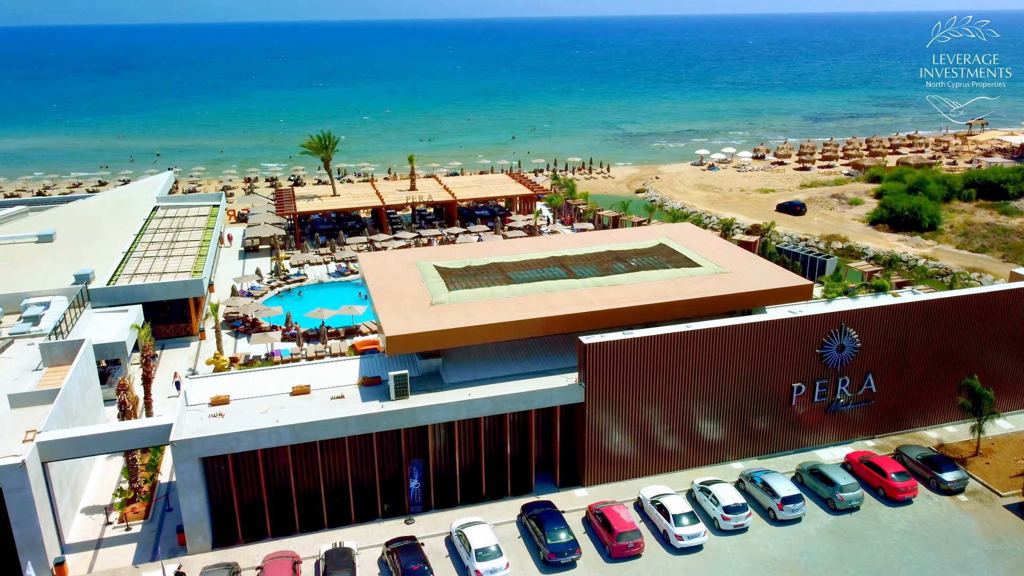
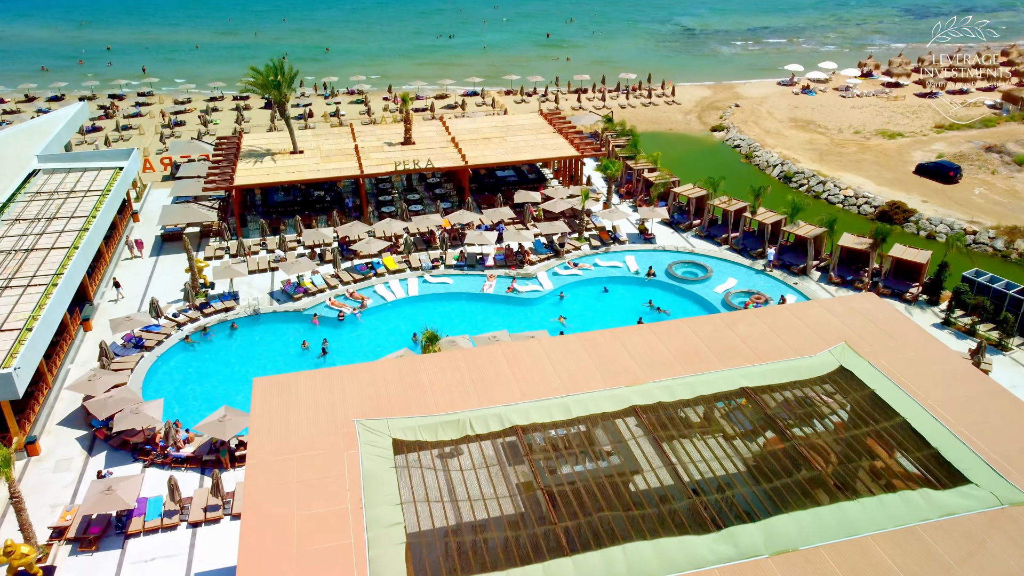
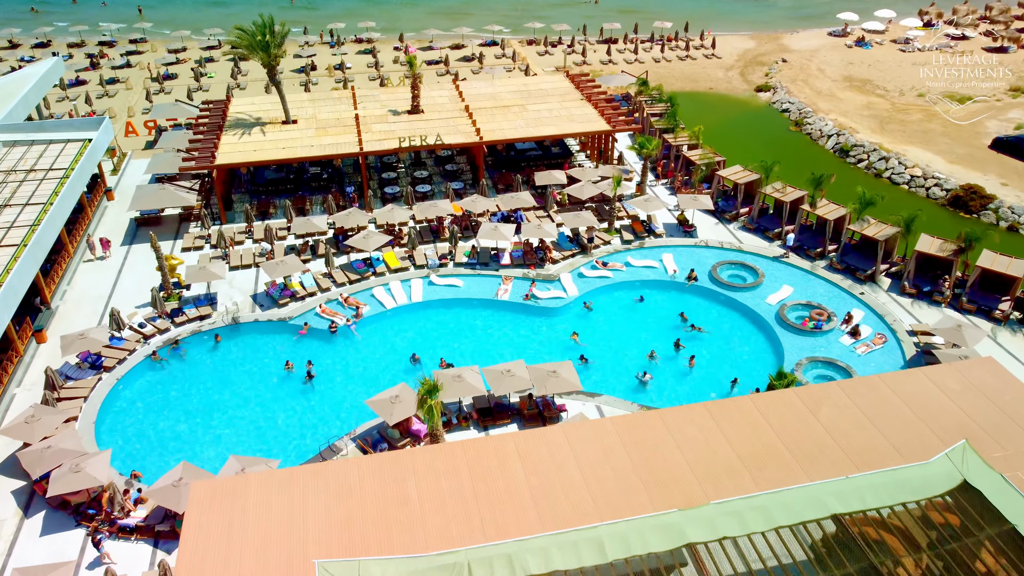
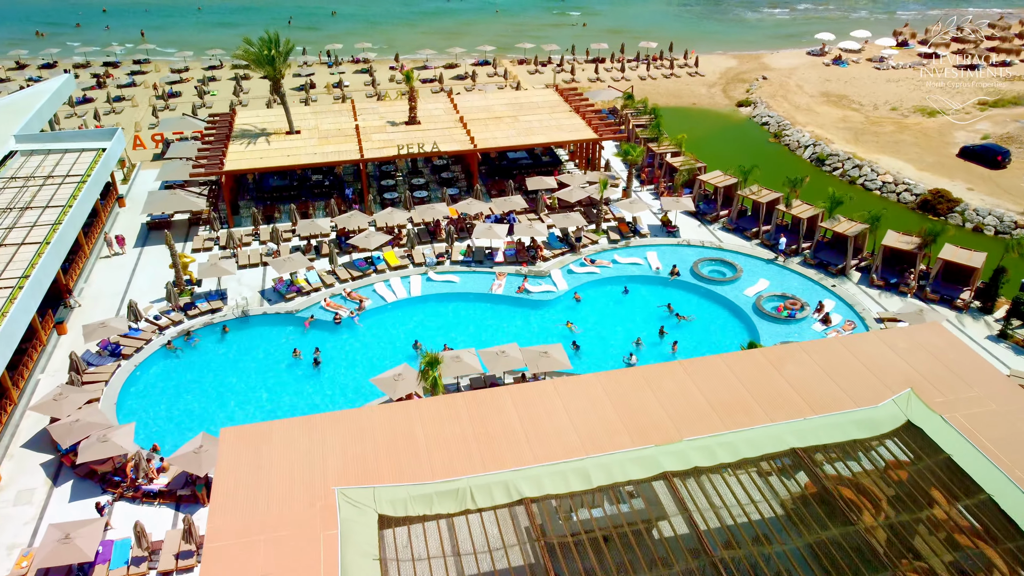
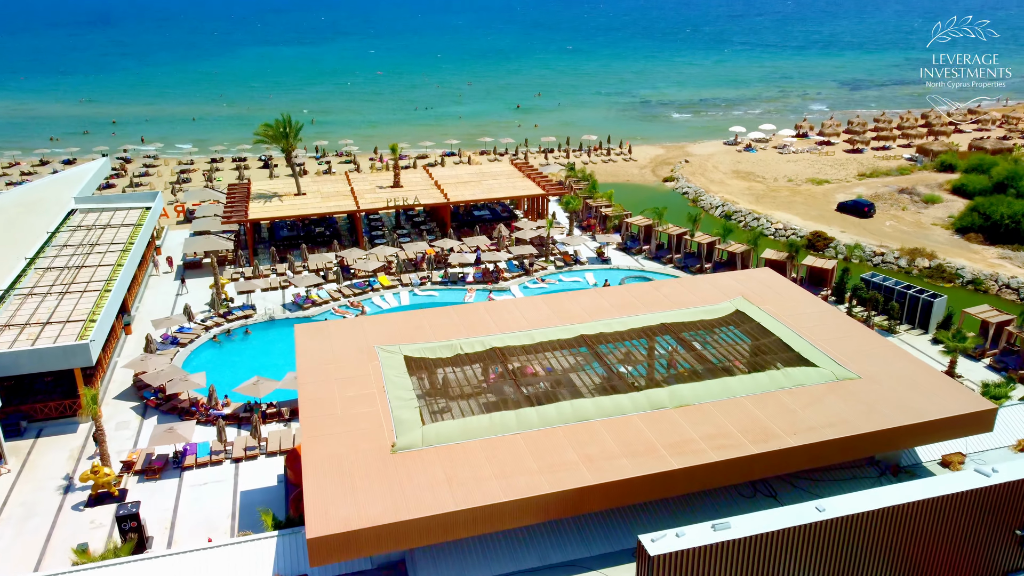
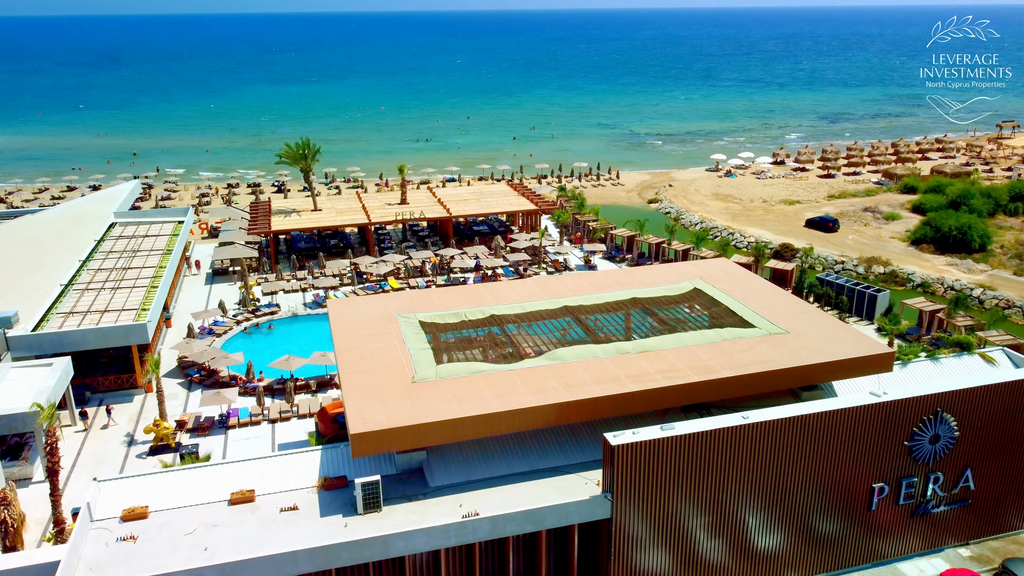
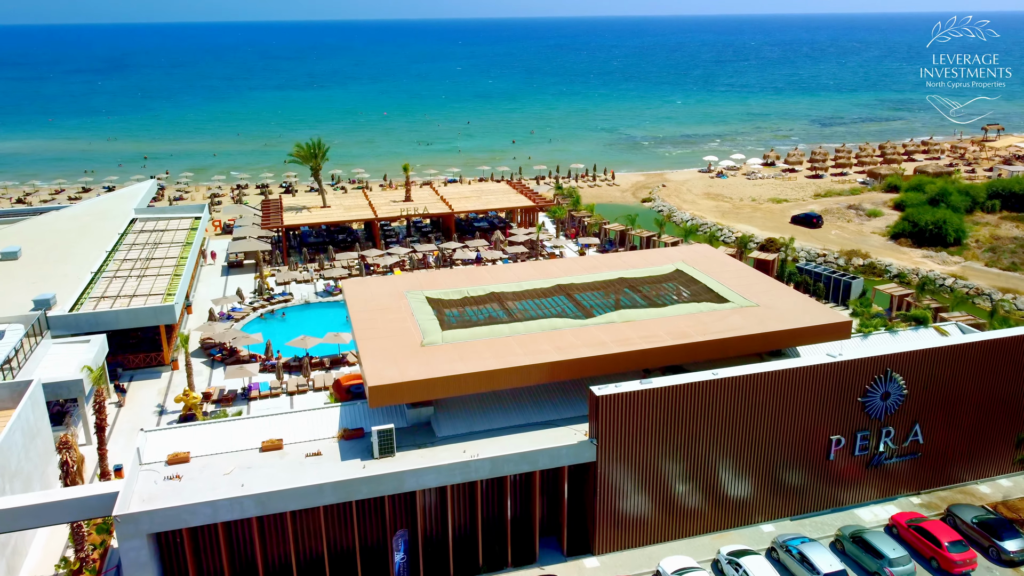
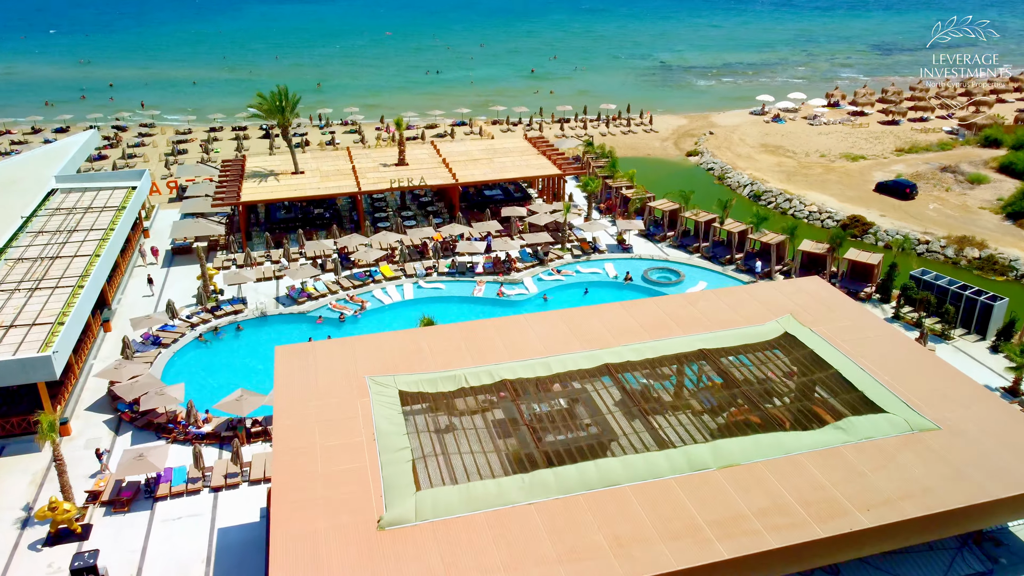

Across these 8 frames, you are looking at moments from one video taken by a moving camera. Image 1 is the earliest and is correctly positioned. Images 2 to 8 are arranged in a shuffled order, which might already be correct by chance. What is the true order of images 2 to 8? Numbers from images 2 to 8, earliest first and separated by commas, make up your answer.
7, 6, 5, 8, 2, 4, 3
